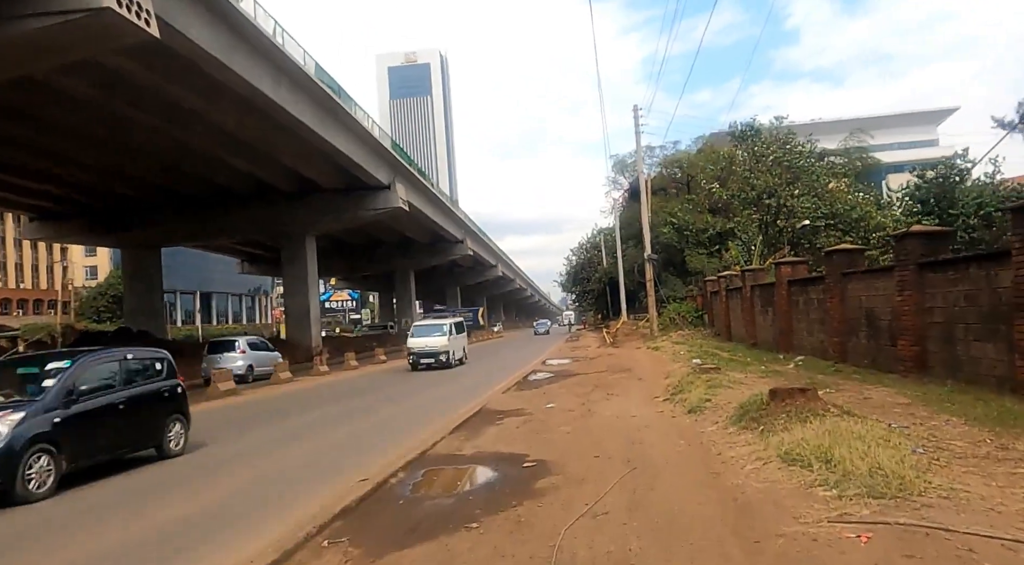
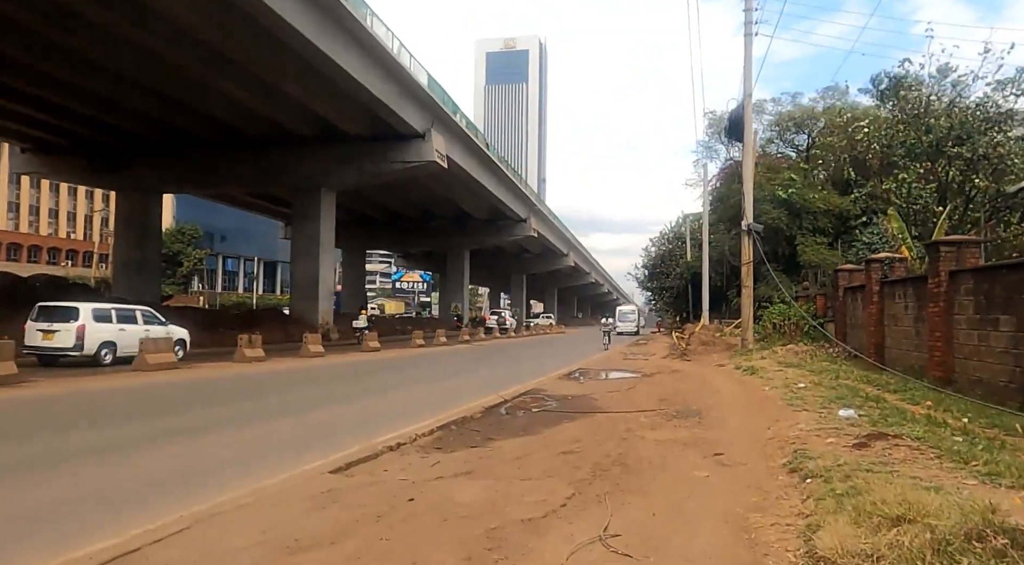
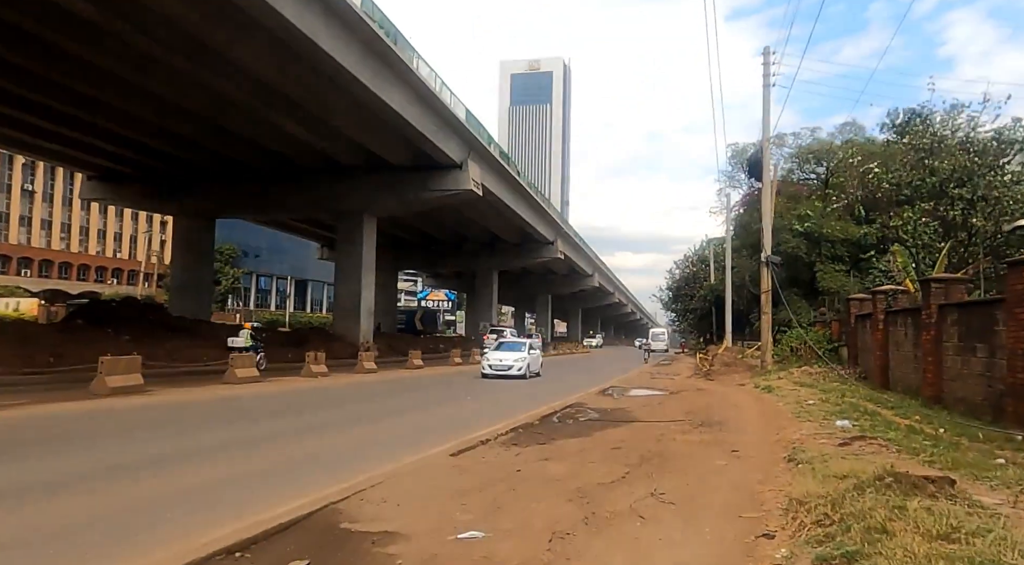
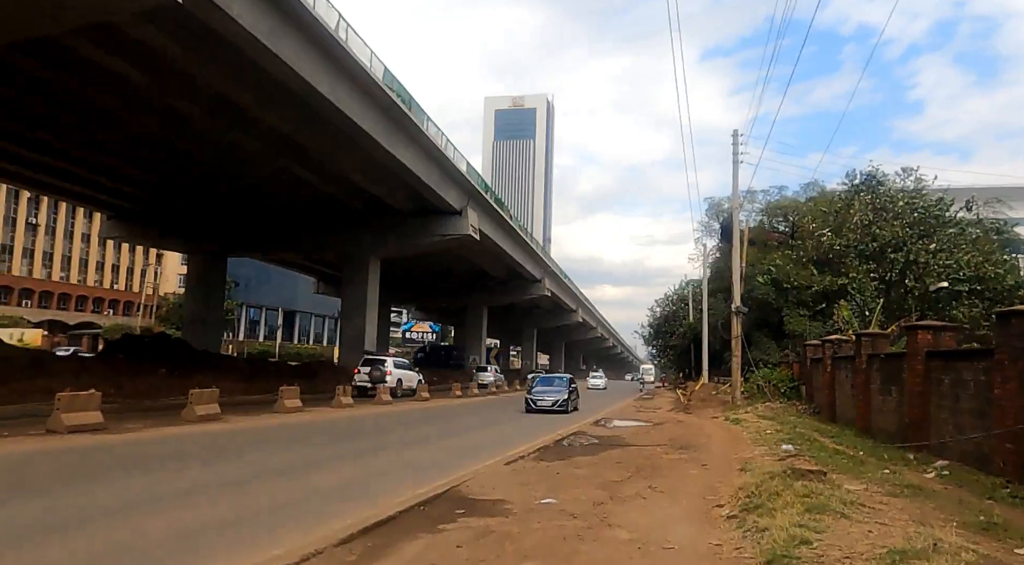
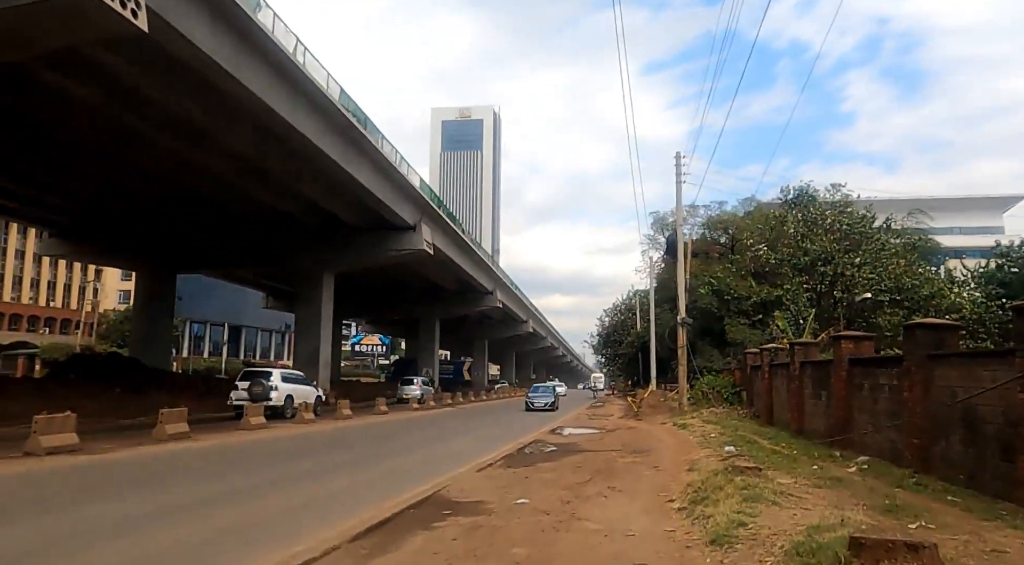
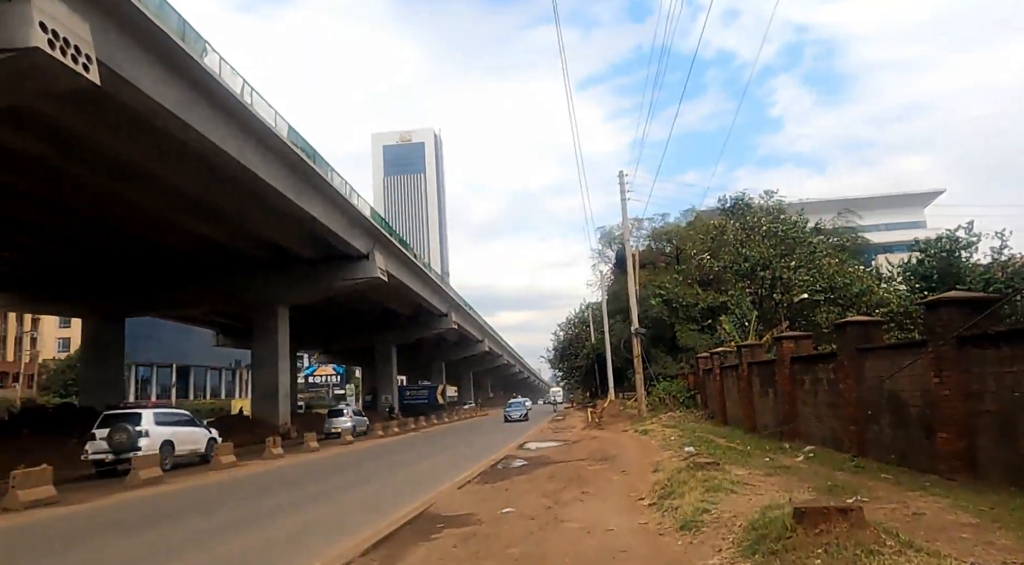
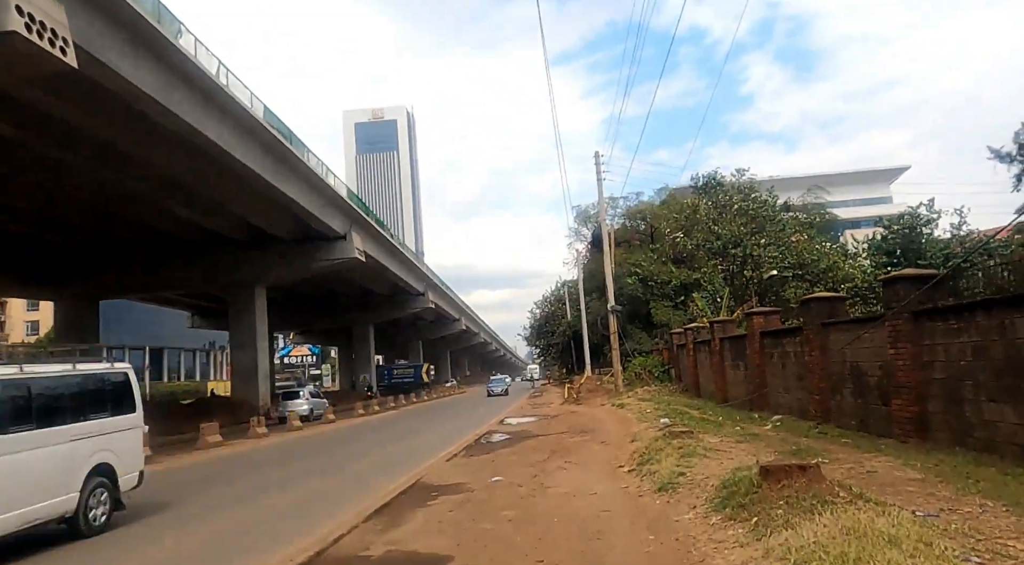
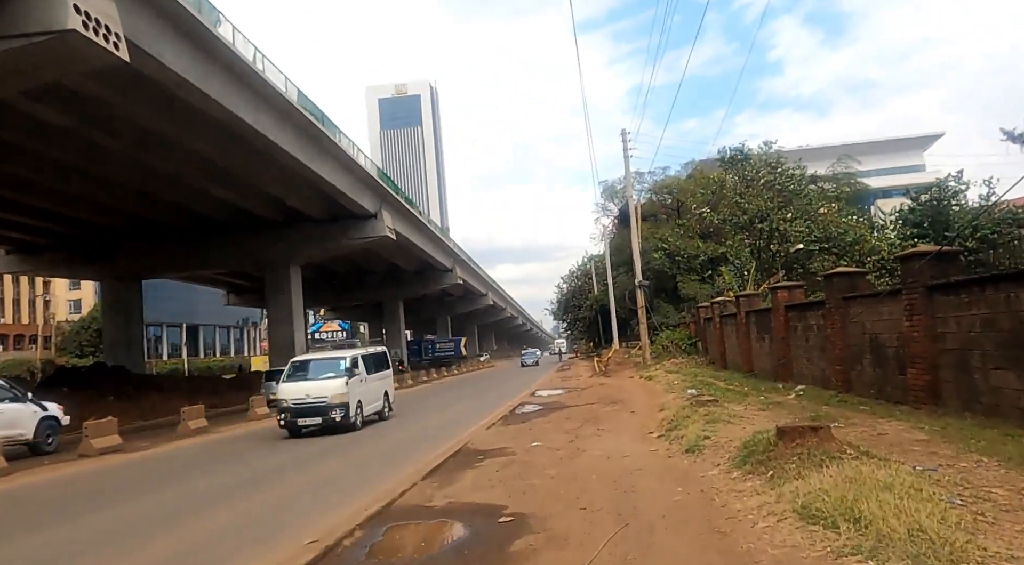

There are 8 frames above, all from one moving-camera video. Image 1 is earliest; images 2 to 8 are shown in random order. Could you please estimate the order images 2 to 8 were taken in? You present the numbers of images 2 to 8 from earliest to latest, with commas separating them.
8, 7, 6, 5, 4, 3, 2
